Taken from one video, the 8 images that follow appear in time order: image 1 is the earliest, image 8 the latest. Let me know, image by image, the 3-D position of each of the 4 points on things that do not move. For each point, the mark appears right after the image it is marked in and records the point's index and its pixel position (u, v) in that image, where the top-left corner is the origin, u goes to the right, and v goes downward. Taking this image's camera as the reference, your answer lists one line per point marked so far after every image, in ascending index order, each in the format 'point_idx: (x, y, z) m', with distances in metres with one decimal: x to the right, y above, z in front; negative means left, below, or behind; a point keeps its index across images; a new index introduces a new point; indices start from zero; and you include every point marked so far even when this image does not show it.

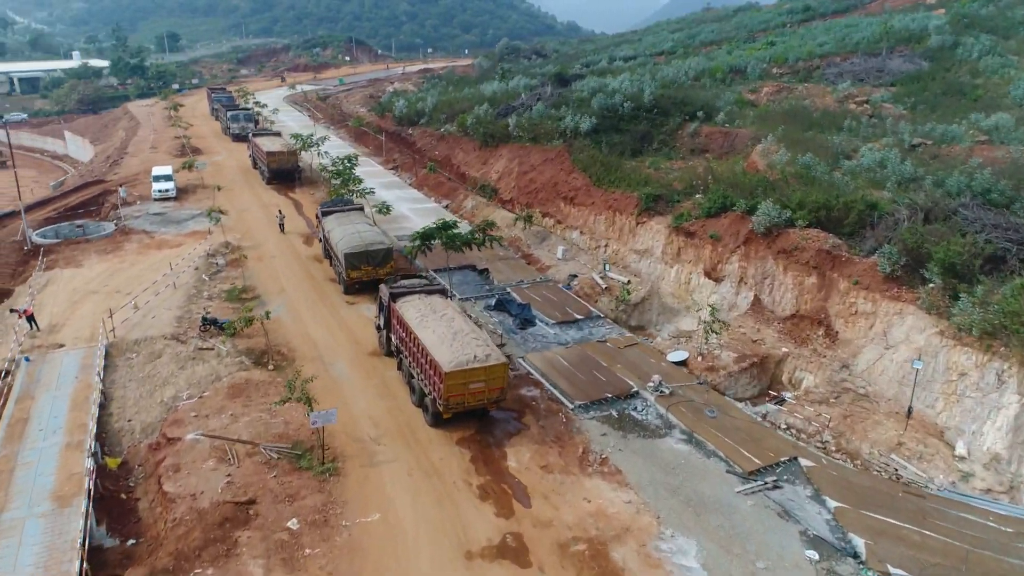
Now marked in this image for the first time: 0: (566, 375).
0: (+1.3, -2.1, +17.5) m
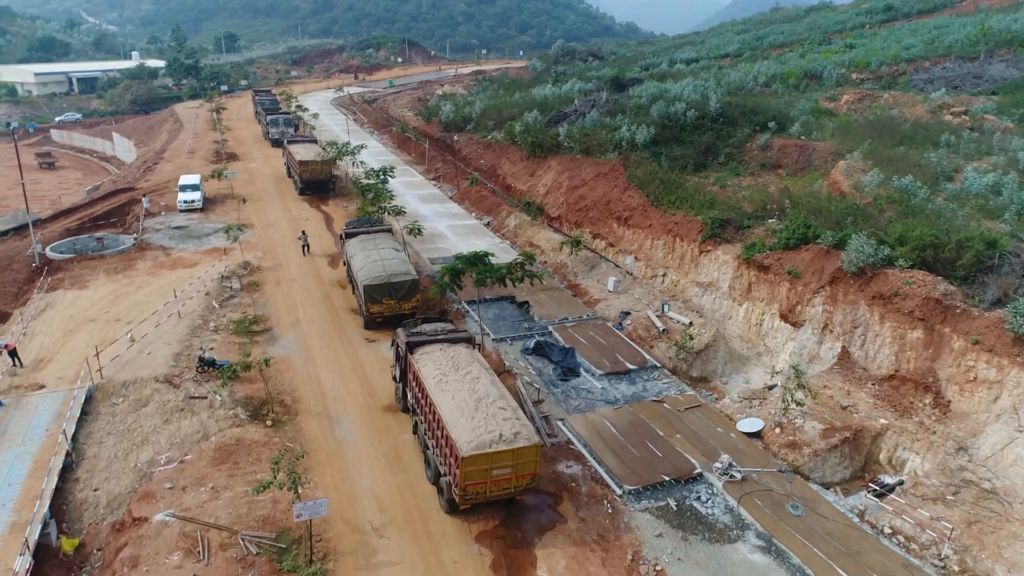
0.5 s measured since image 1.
0: (+2.1, -3.2, +14.5) m
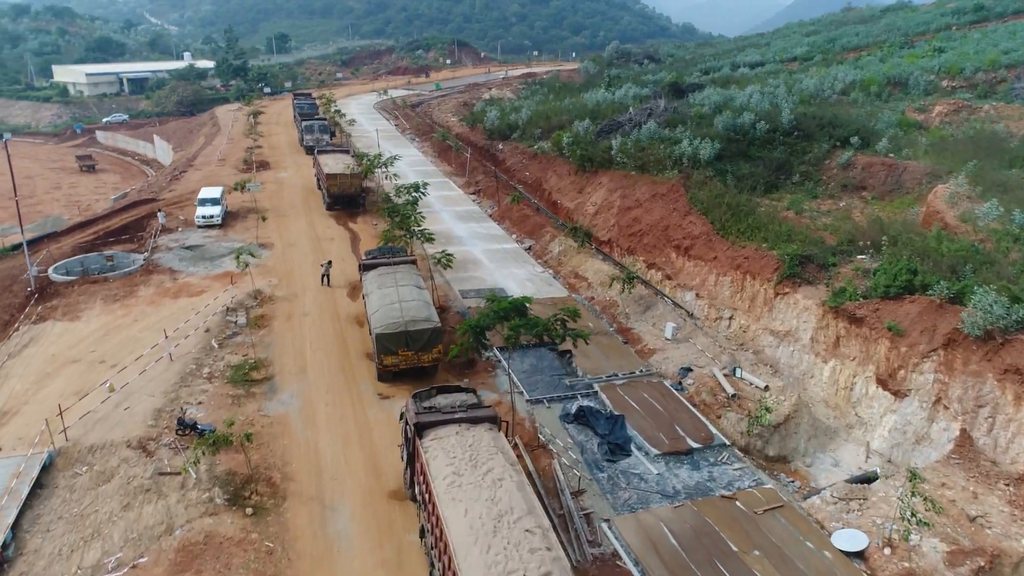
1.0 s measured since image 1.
0: (+2.6, -4.4, +11.4) m
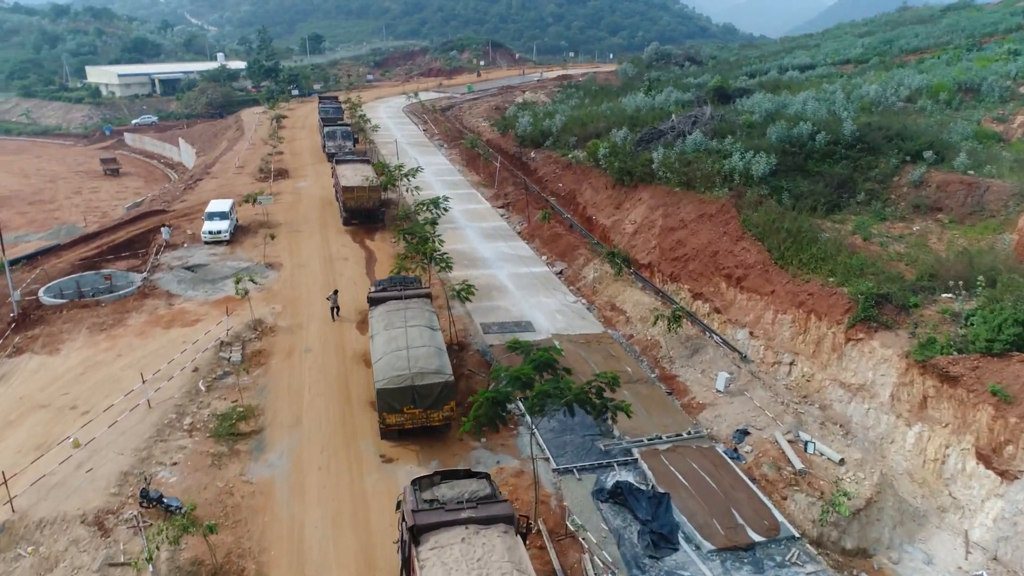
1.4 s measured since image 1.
0: (+2.8, -5.4, +8.8) m
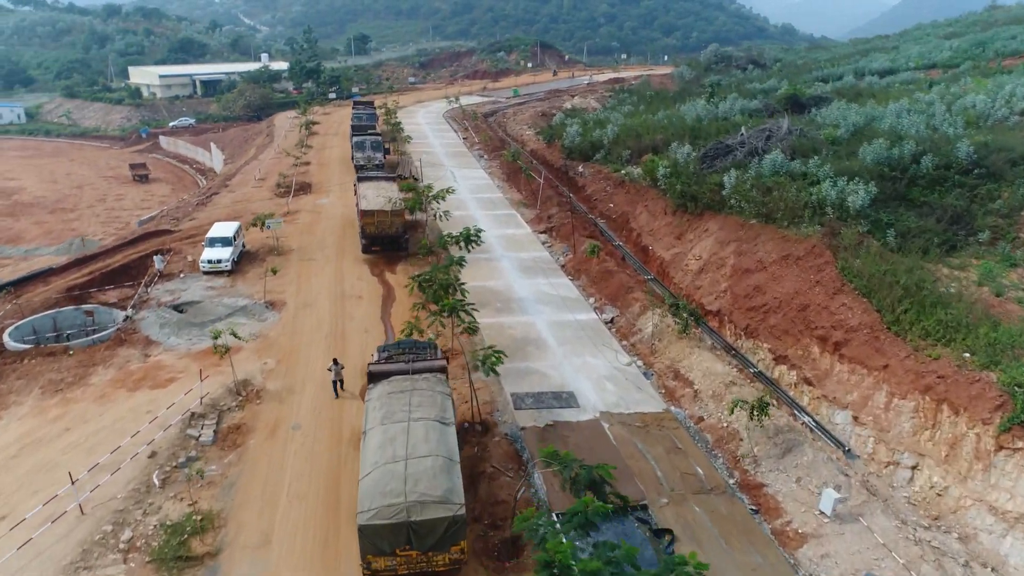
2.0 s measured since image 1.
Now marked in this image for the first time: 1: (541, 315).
0: (+2.9, -6.8, +4.9) m
1: (+0.8, -0.8, +19.8) m
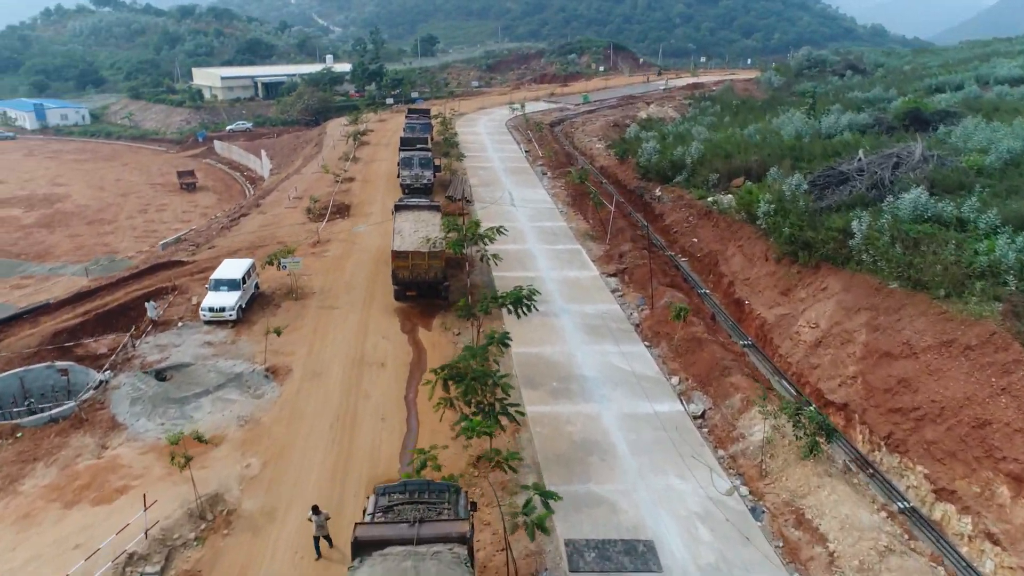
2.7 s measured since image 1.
0: (+2.6, -8.5, +0.3) m
1: (+2.1, -2.5, +15.3) m
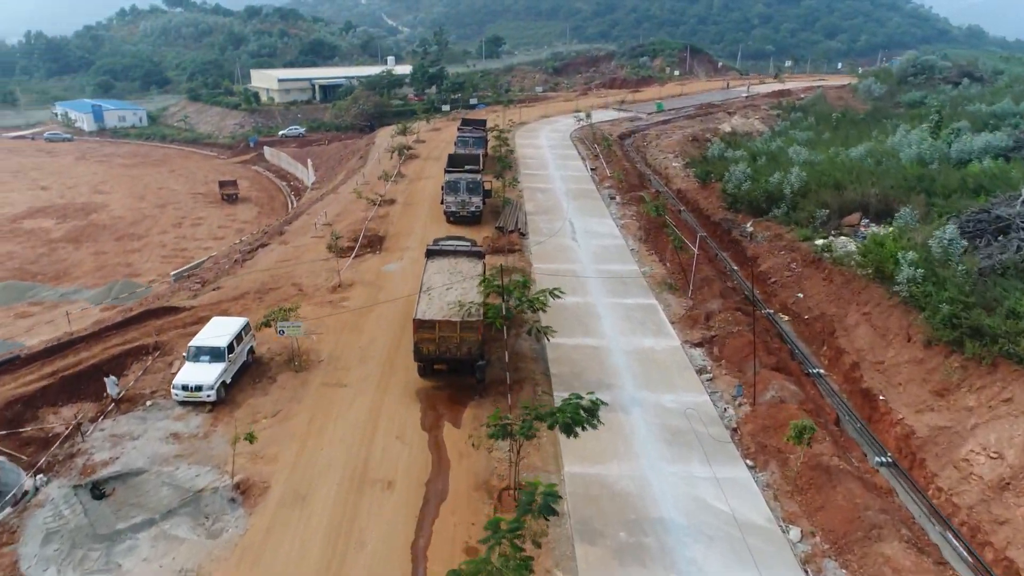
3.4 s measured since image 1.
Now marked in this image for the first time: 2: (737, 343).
0: (+1.8, -10.3, -4.5) m
1: (+2.8, -4.2, +10.6) m
2: (+5.4, -1.3, +17.4) m
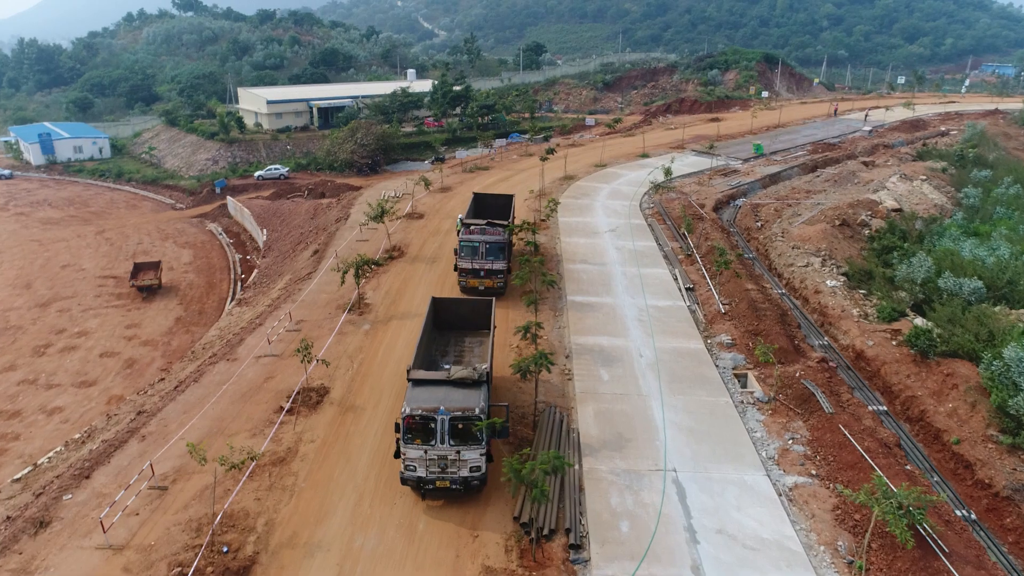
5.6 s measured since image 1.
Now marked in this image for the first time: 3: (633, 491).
0: (+0.6, -16.3, -19.1) m
1: (+2.5, -10.2, -4.1) m
2: (+5.5, -7.4, +2.5) m
3: (+2.1, -3.4, +12.5) m
